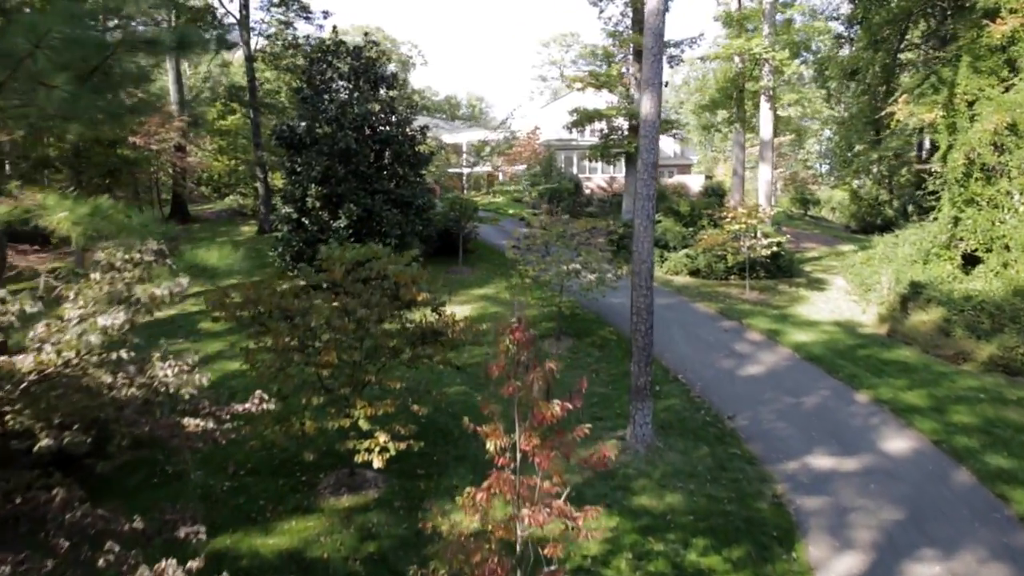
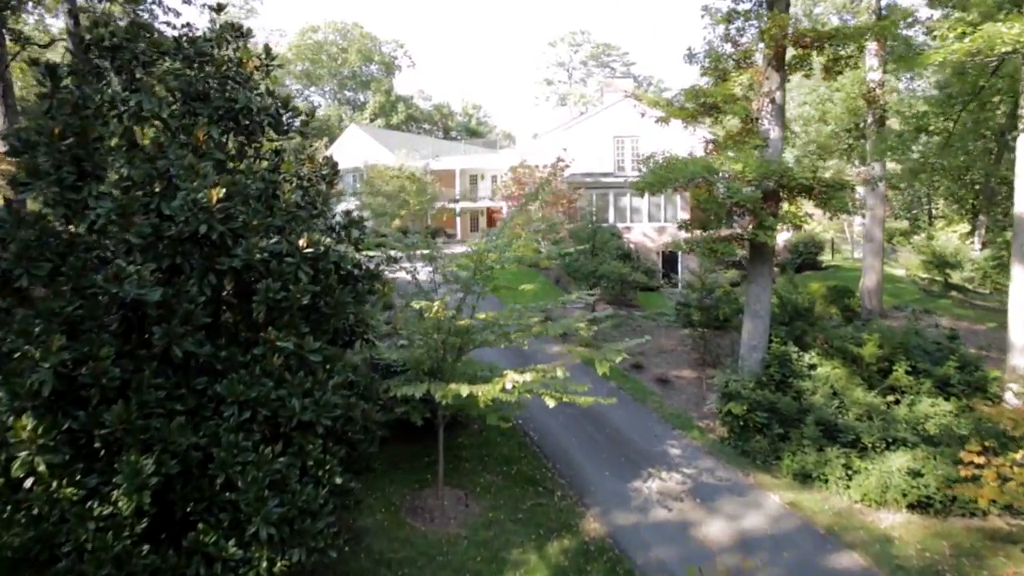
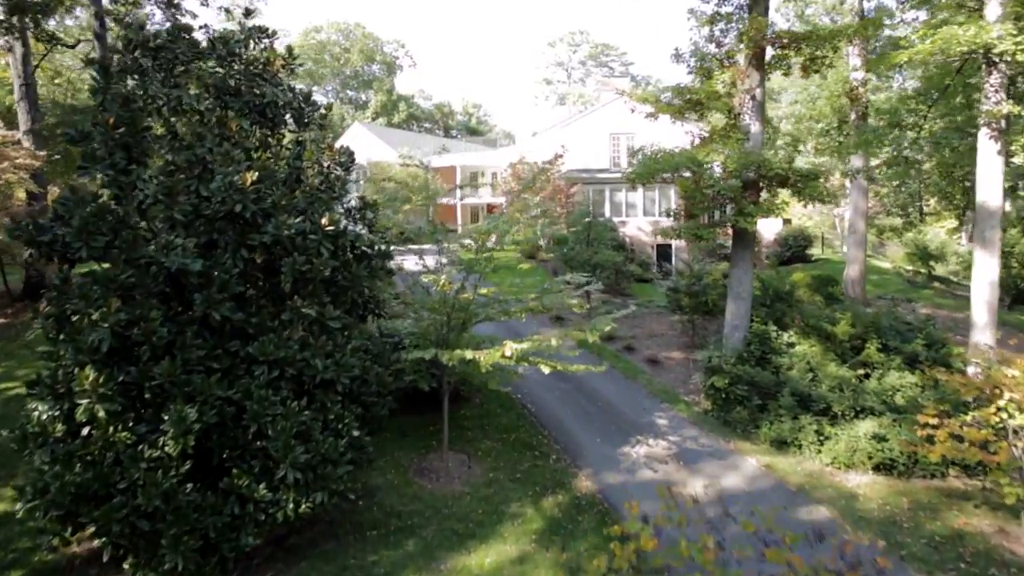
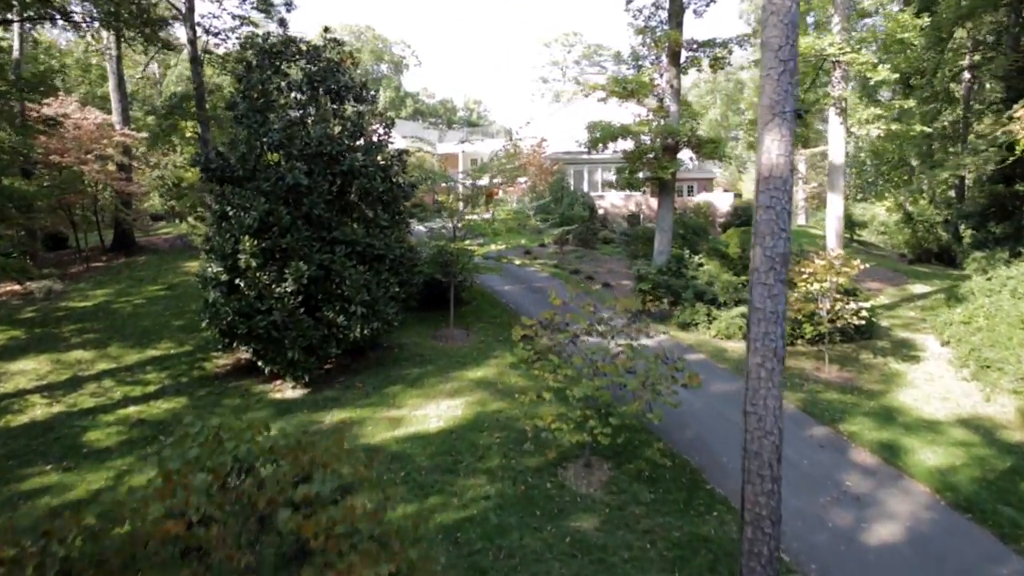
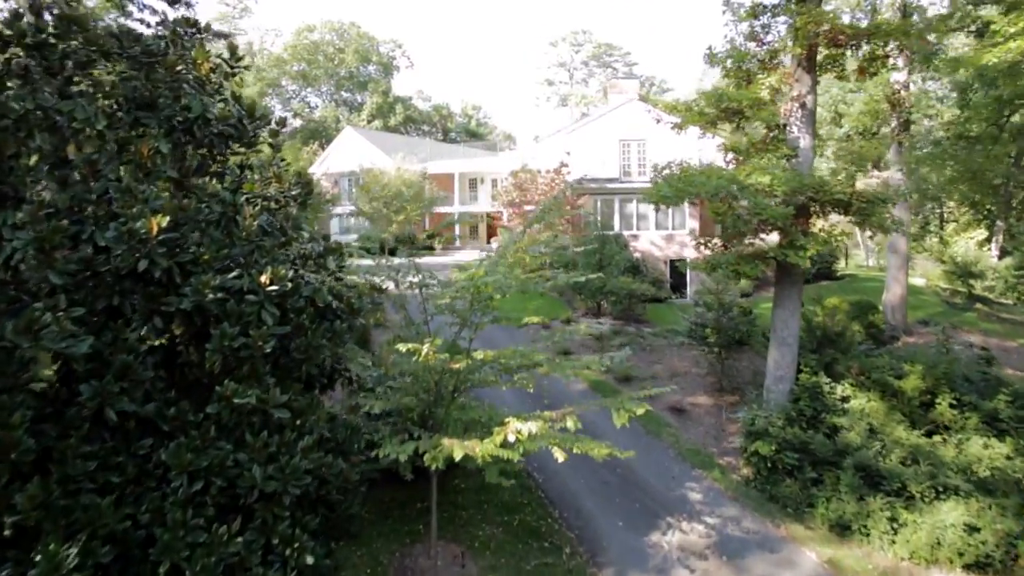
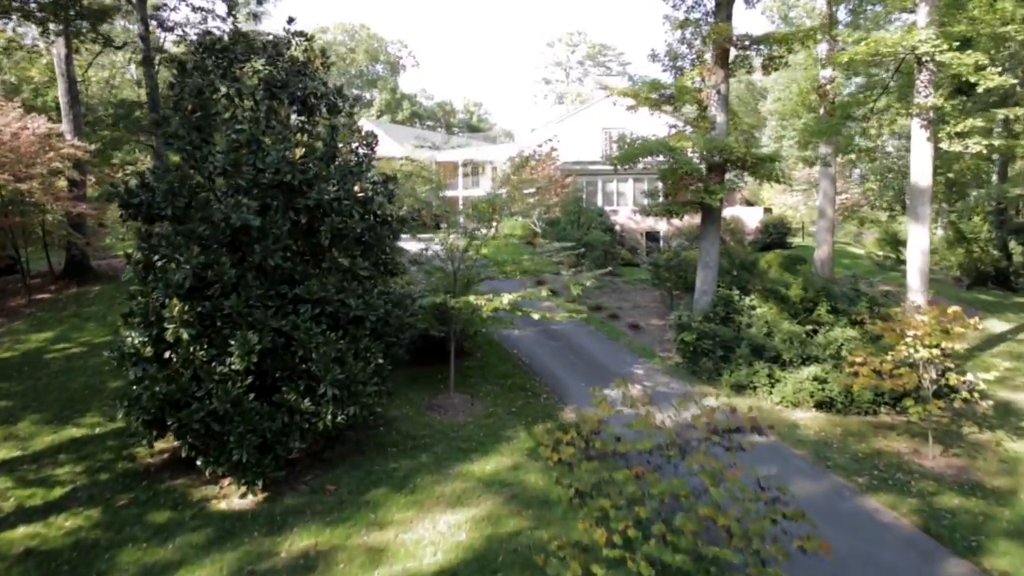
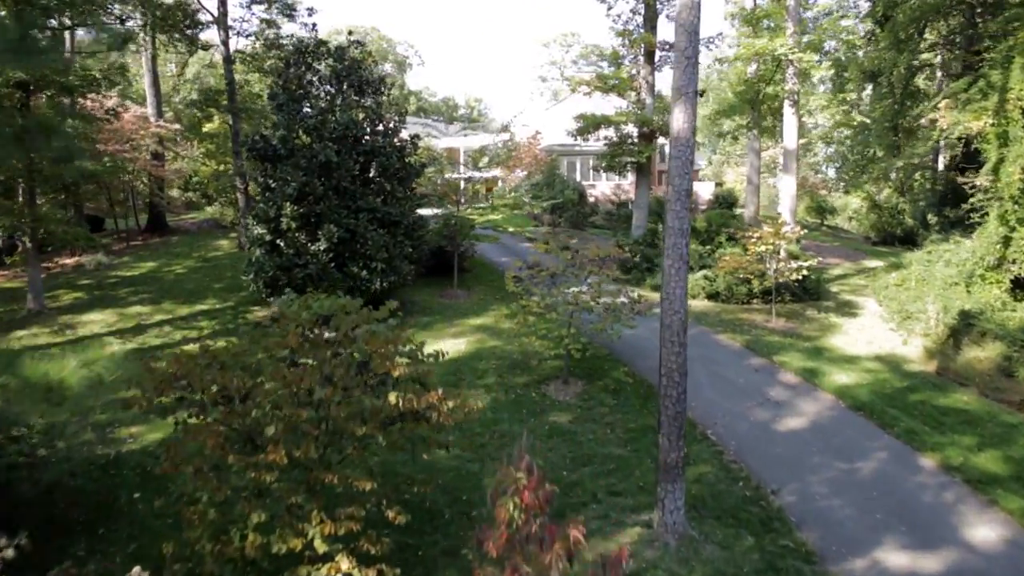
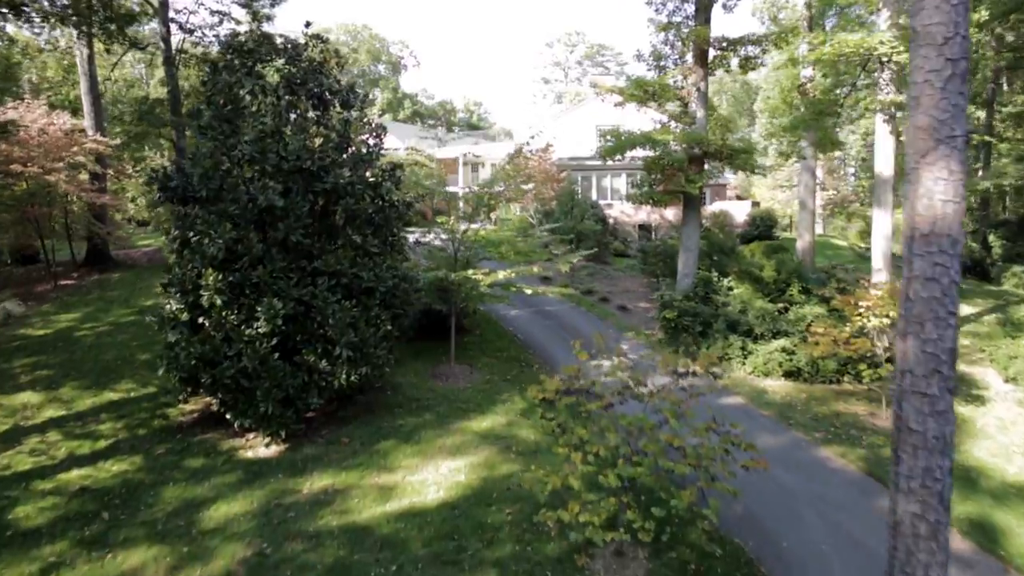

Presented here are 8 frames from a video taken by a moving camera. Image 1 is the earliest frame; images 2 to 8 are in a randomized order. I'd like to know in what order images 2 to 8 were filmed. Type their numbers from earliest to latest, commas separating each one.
7, 4, 8, 6, 3, 2, 5
